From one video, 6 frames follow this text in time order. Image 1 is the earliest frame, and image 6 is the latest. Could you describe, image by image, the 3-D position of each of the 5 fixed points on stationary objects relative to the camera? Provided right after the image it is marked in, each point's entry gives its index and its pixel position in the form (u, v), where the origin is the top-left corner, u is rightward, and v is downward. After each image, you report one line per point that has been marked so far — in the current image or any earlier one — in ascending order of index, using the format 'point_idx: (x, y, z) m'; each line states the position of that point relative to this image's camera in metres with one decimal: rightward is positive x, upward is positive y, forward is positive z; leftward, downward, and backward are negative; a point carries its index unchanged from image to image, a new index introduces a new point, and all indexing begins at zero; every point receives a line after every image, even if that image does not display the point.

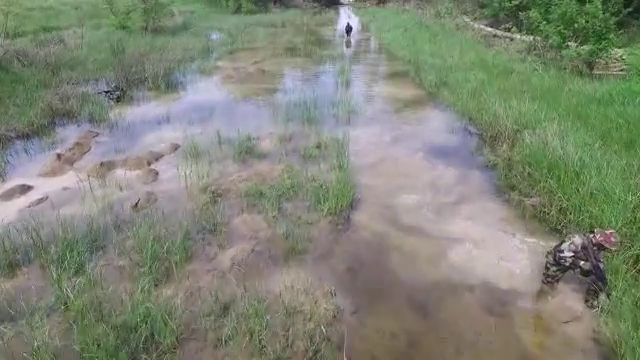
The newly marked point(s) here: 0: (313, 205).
0: (-0.1, -0.3, +7.2) m
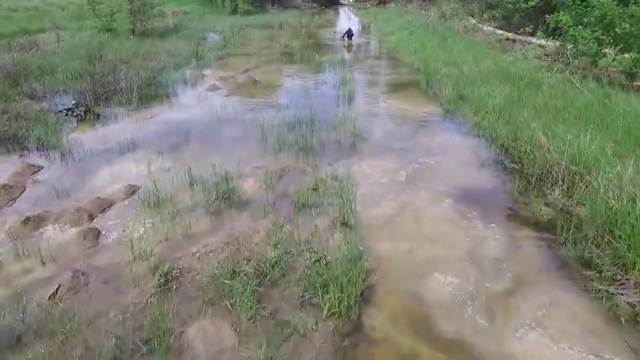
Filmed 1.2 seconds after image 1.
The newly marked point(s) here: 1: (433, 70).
0: (-0.1, -1.1, +5.0) m
1: (+3.9, +3.8, +18.3) m
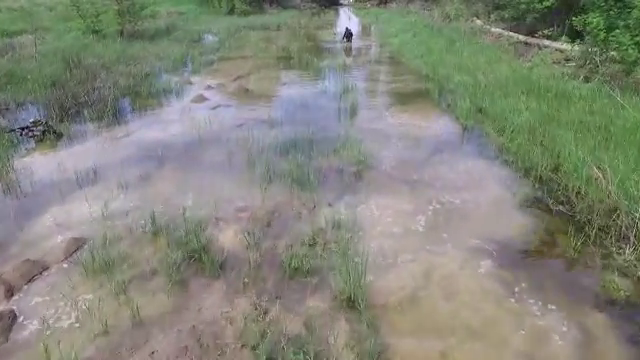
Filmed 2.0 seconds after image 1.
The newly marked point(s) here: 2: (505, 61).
0: (-0.1, -1.7, +3.2) m
1: (+3.9, +3.2, +16.5) m
2: (+6.7, +4.3, +19.0) m
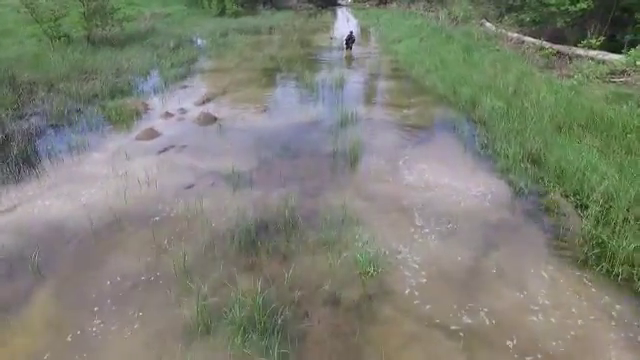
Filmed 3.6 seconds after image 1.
0: (-0.3, -3.0, -0.4) m
1: (+3.7, +1.9, +12.9) m
2: (+6.4, +3.0, +15.4) m
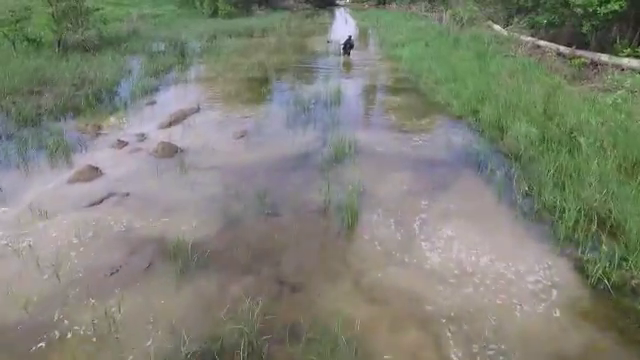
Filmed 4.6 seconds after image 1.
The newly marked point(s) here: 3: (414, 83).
0: (-0.5, -3.9, -2.9) m
1: (+3.5, +1.1, +10.4) m
2: (+6.2, +2.1, +12.9) m
3: (+3.2, +3.3, +17.3) m
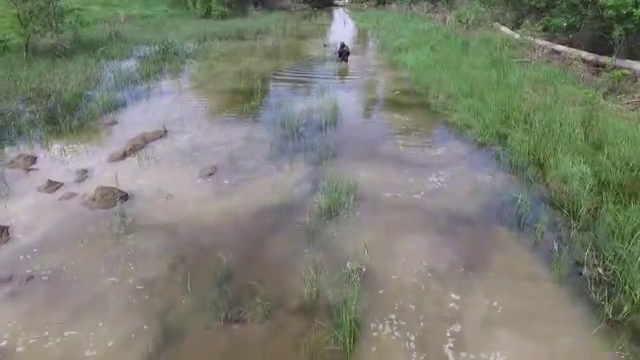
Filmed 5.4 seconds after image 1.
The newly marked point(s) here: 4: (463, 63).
0: (-0.6, -4.7, -5.2) m
1: (+3.3, +0.3, +8.1) m
2: (+6.1, +1.3, +10.6) m
3: (+3.0, +2.5, +15.0) m
4: (+4.9, +4.0, +17.8) m
